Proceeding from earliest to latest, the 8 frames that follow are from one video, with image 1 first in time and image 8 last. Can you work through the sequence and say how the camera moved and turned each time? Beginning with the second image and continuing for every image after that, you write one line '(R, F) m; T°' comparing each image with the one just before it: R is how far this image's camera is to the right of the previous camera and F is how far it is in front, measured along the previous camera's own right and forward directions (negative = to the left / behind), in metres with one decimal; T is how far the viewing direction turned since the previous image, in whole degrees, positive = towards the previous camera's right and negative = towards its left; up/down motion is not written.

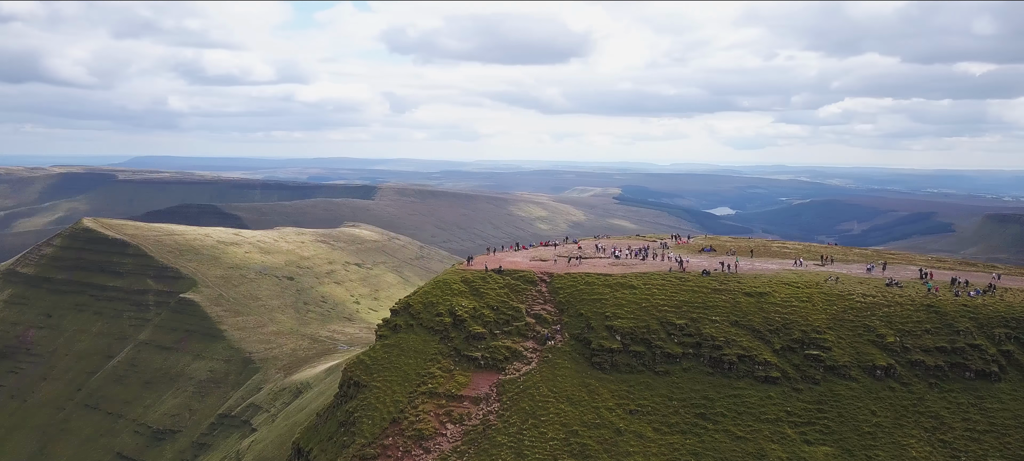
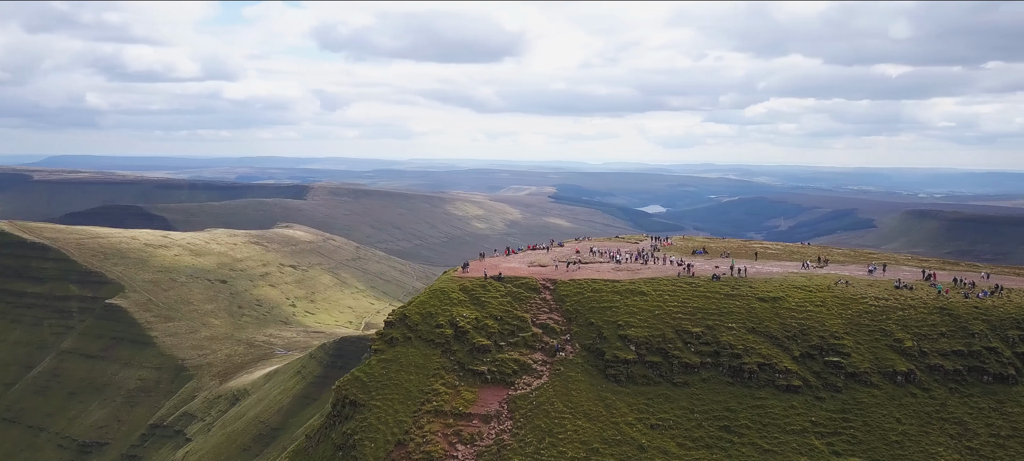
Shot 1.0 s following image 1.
(-4.8, +3.5) m; +5°
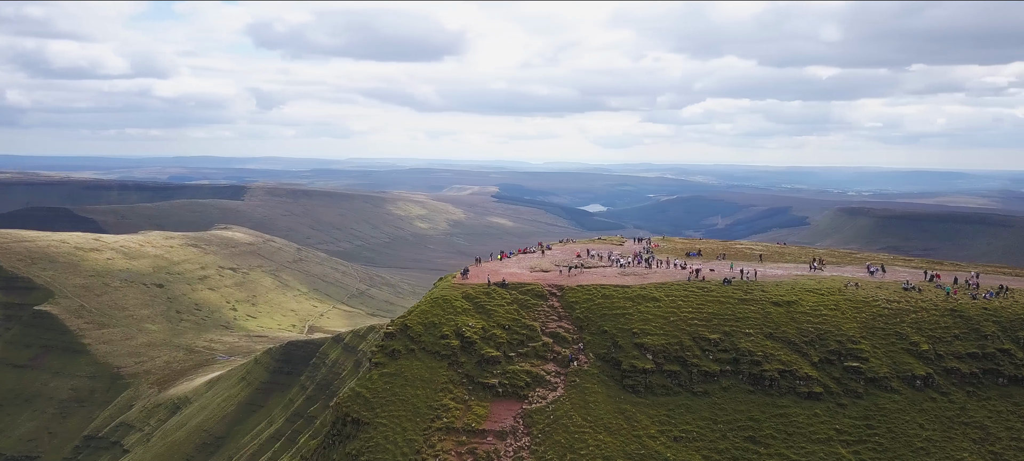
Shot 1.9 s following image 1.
(-4.4, +2.9) m; +4°
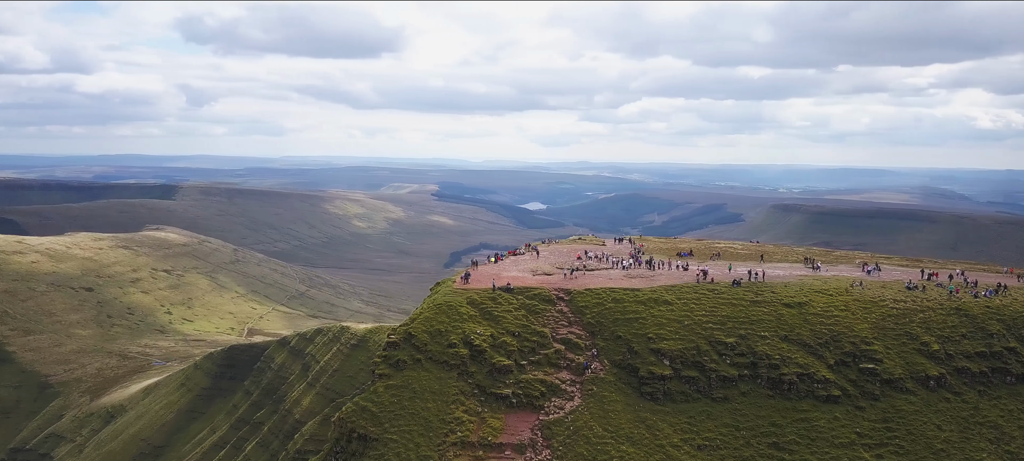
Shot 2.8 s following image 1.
(-4.4, +2.5) m; +4°
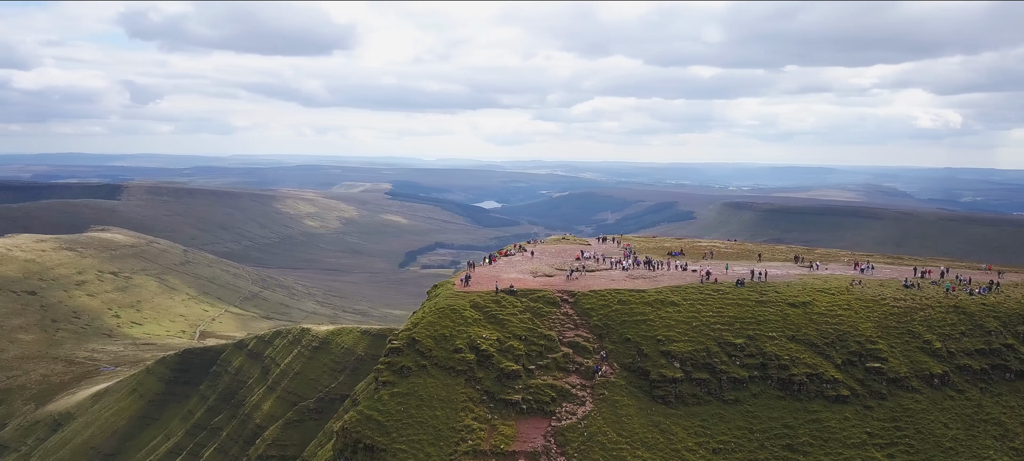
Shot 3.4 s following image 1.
(-3.2, +1.5) m; +3°
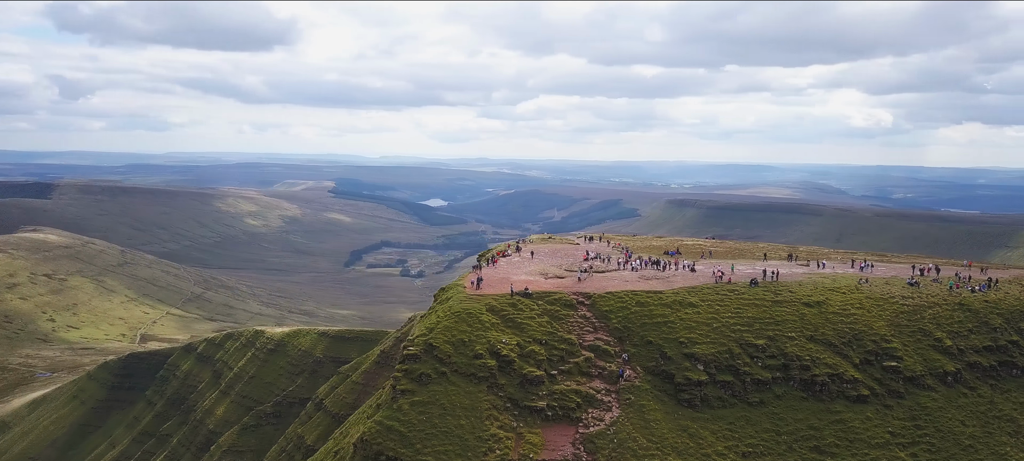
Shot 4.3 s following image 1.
(-4.4, +1.7) m; +4°
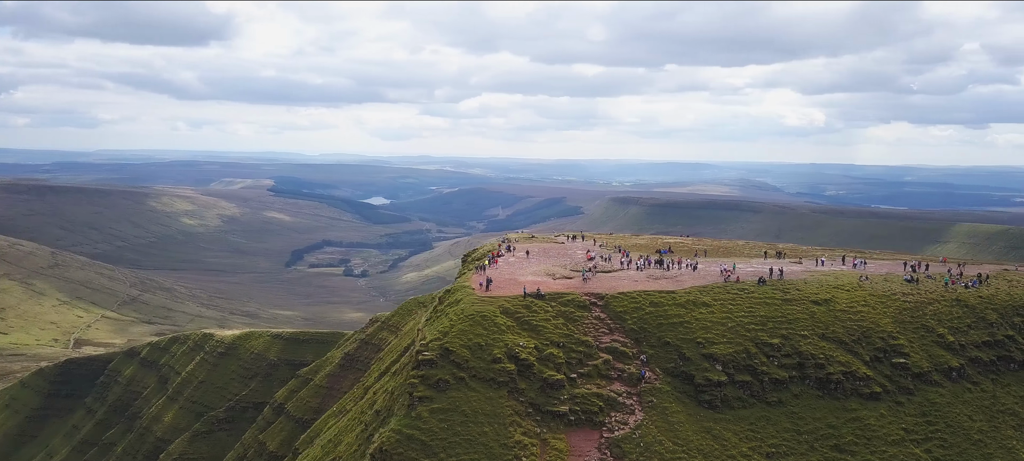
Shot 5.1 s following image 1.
(-4.2, +1.5) m; +4°
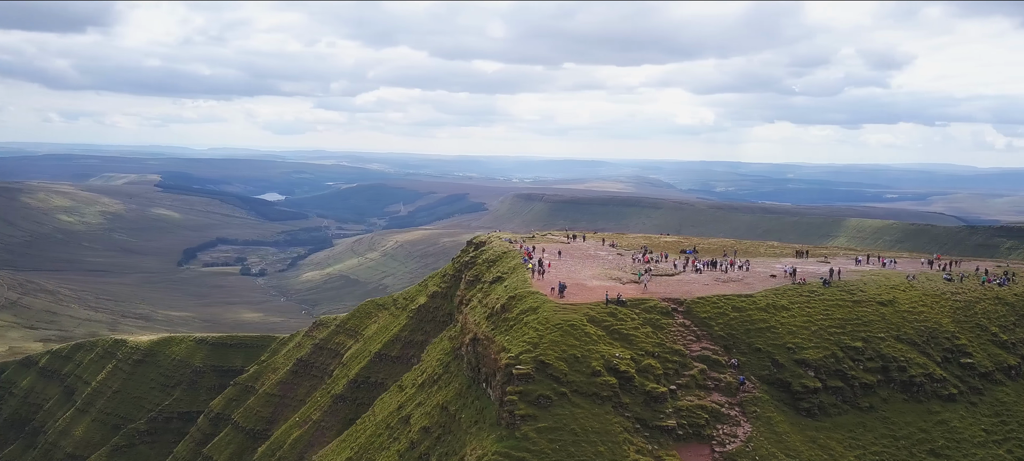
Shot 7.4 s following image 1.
(-10.3, +4.0) m; +7°
